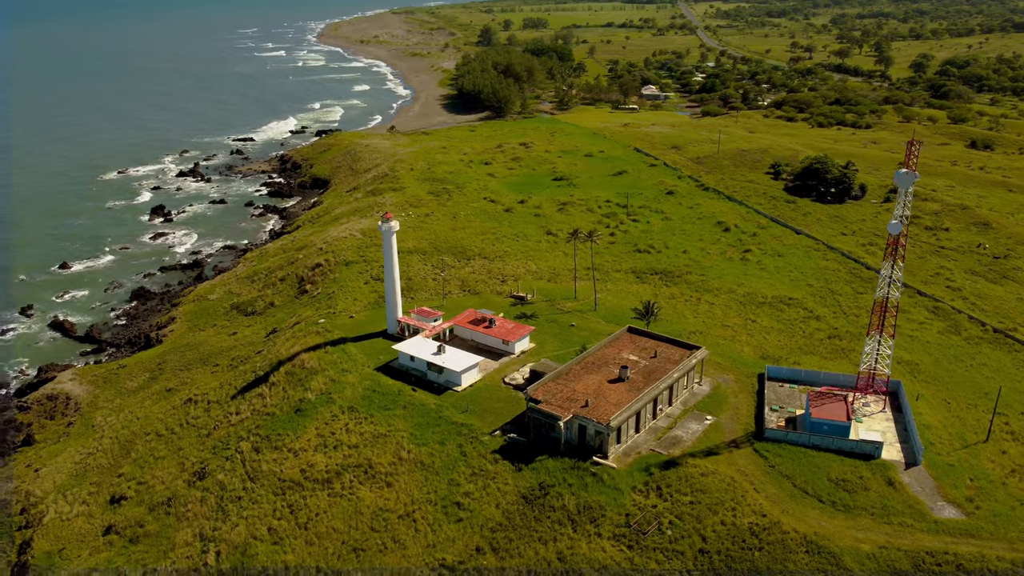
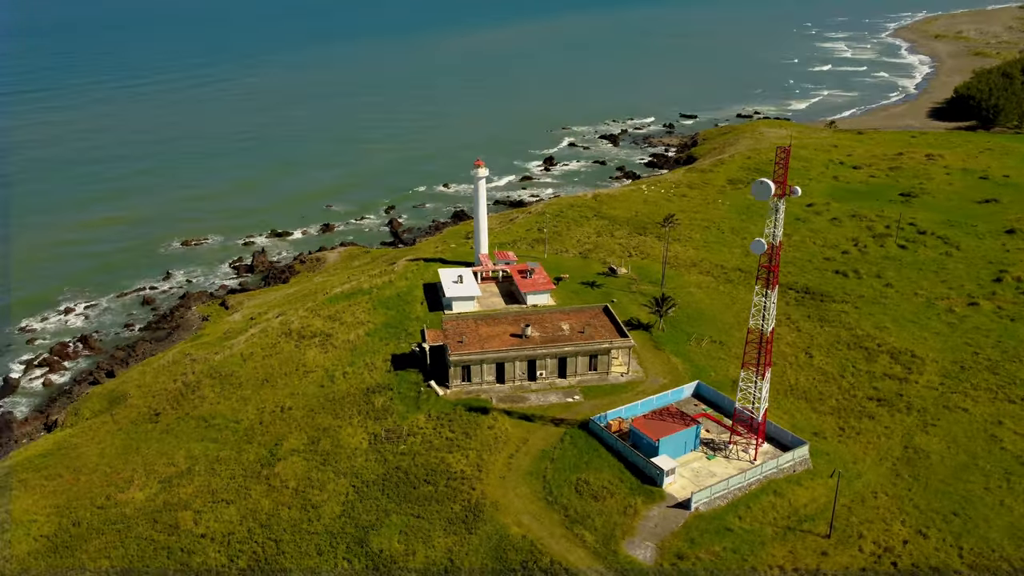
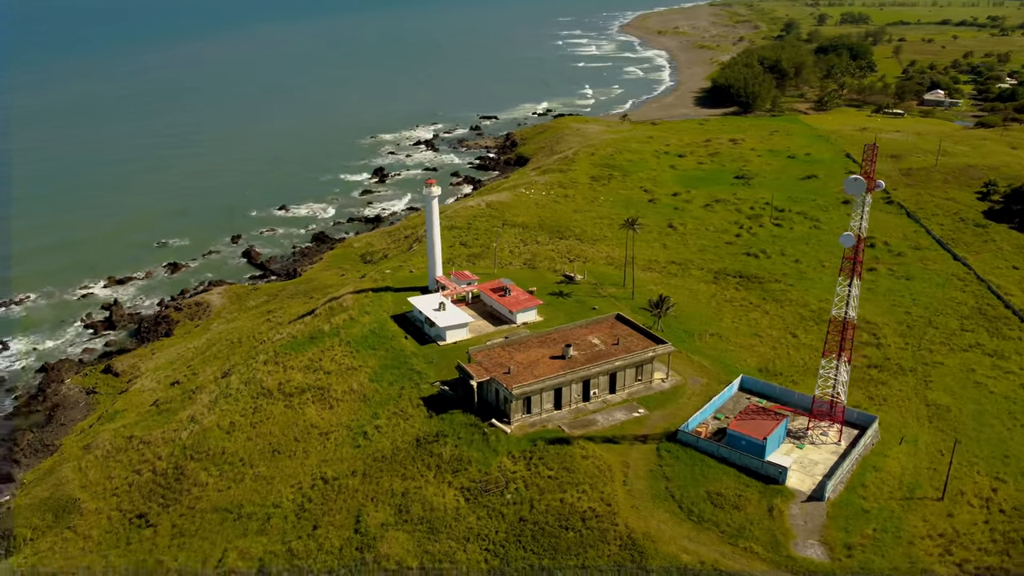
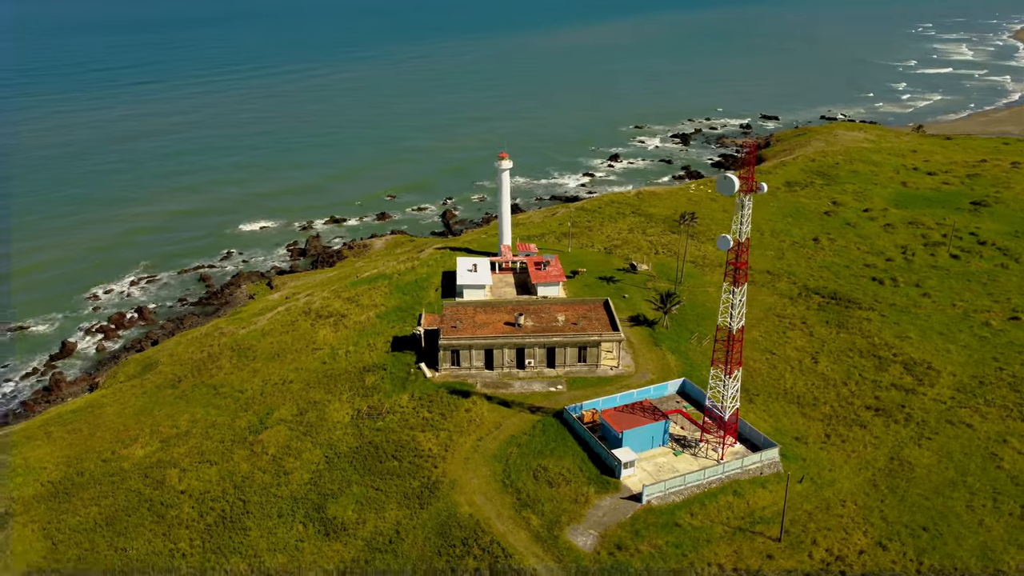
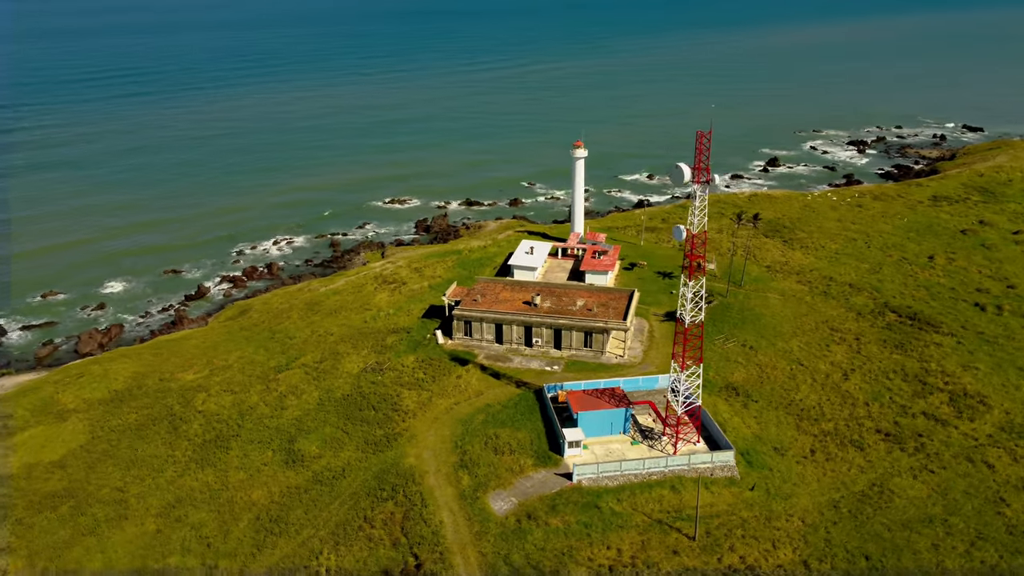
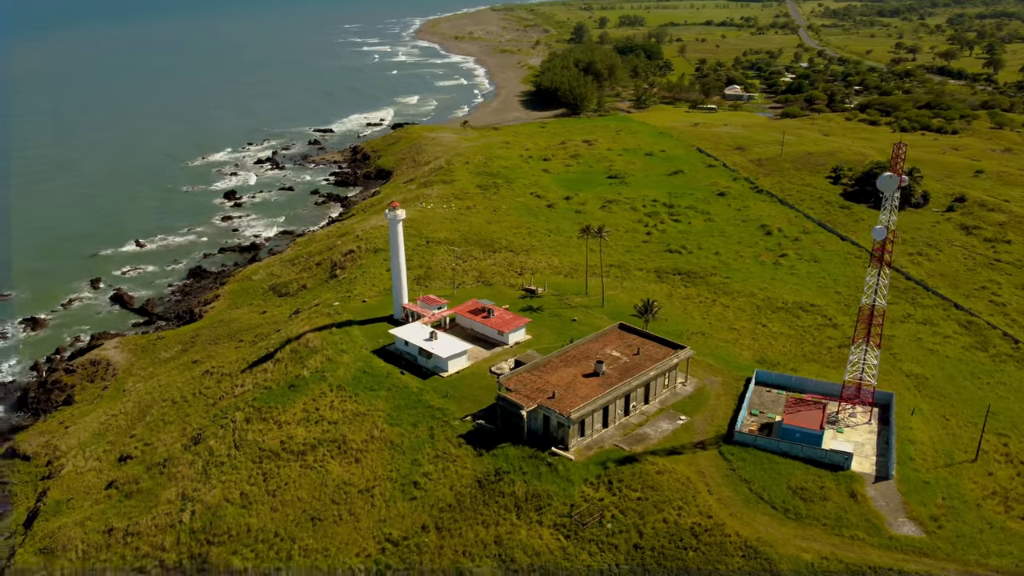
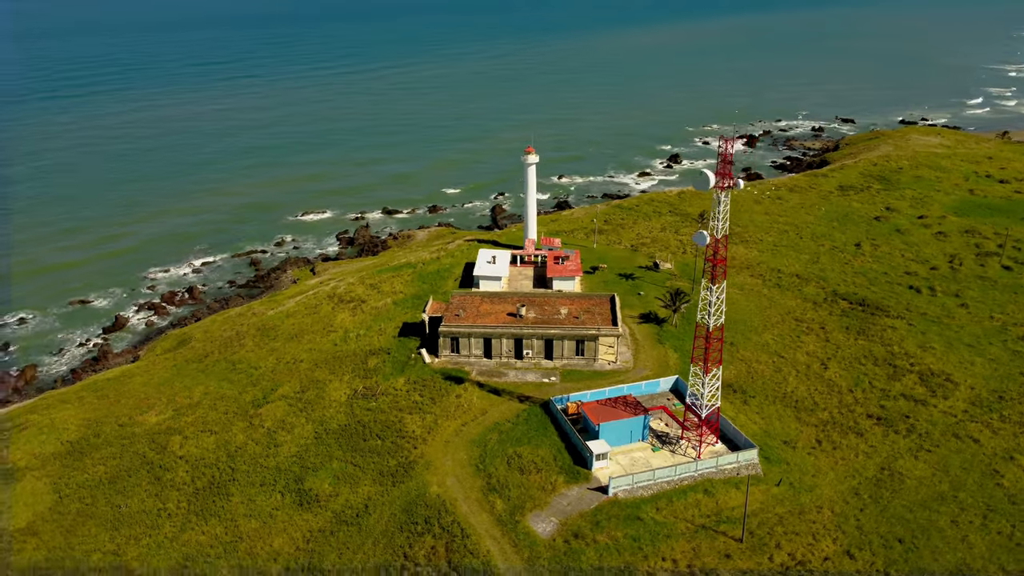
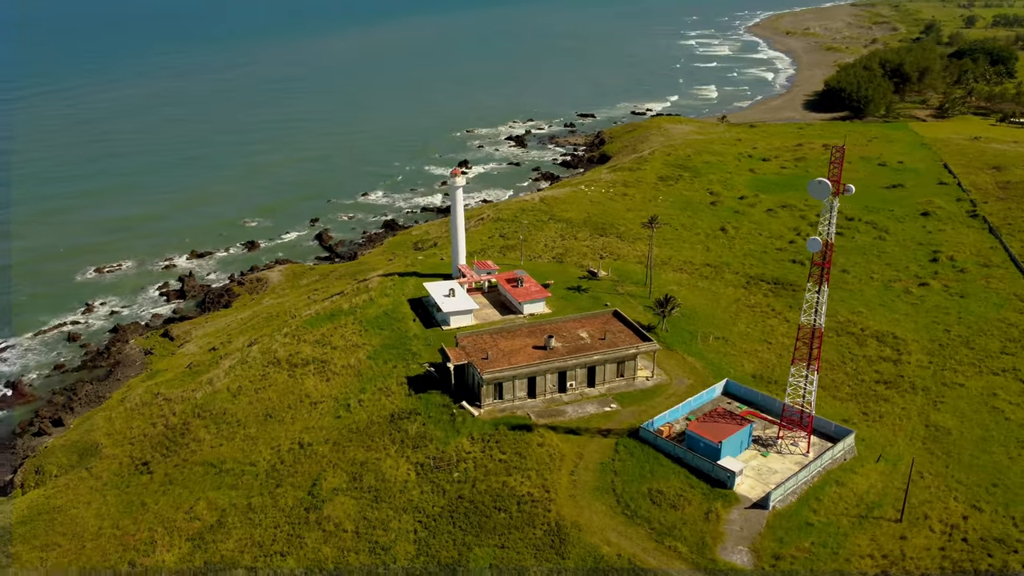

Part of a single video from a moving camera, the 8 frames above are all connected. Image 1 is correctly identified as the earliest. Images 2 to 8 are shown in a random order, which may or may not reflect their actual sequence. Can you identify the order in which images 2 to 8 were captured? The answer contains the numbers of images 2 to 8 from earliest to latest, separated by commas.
6, 3, 8, 2, 4, 7, 5
